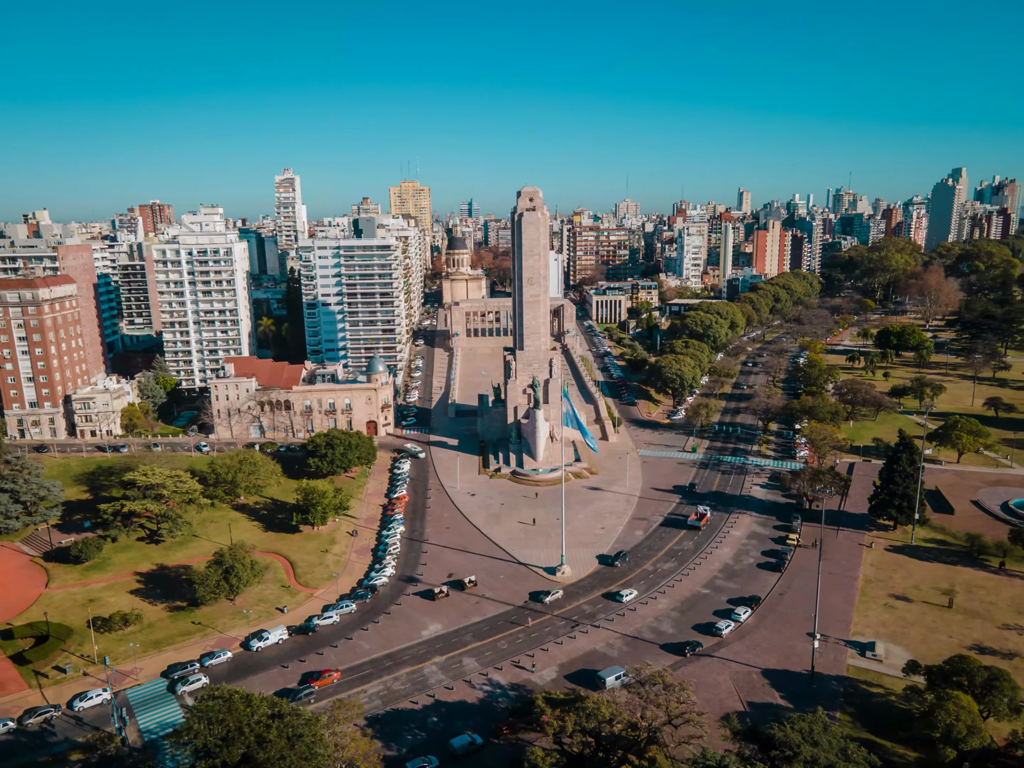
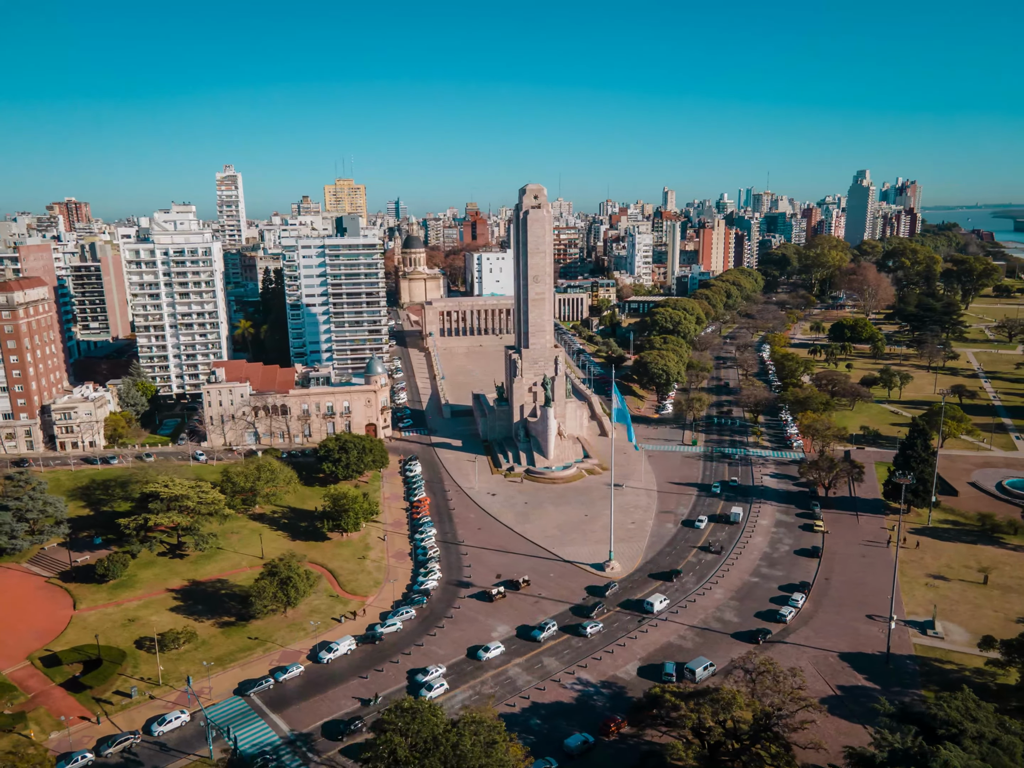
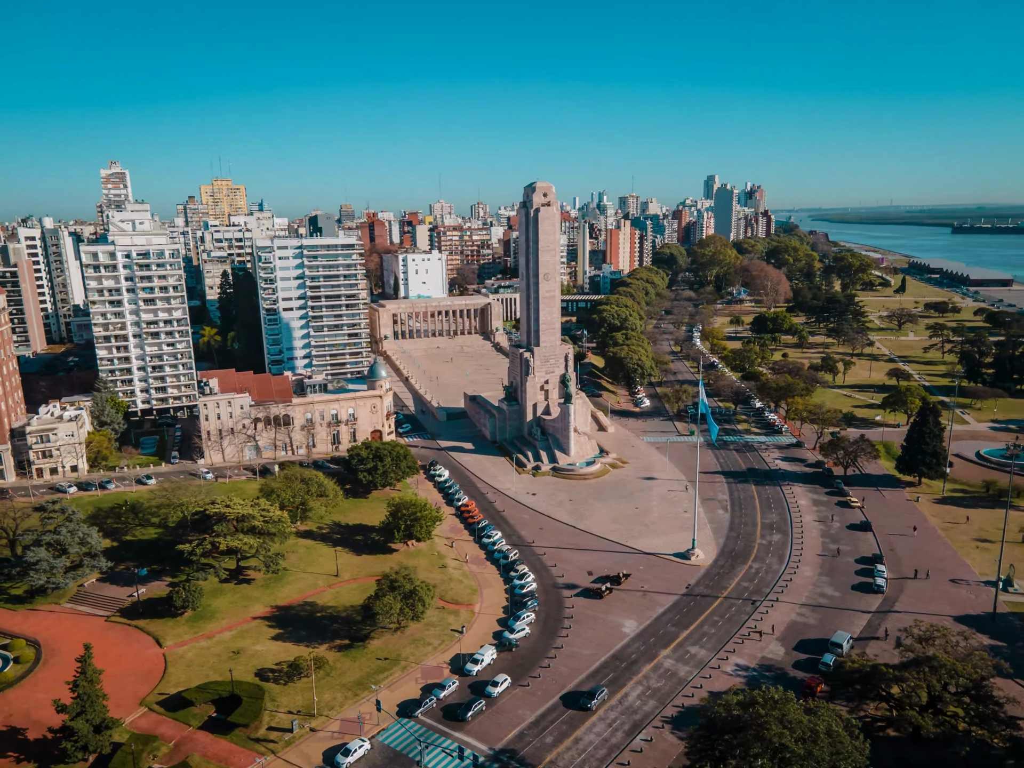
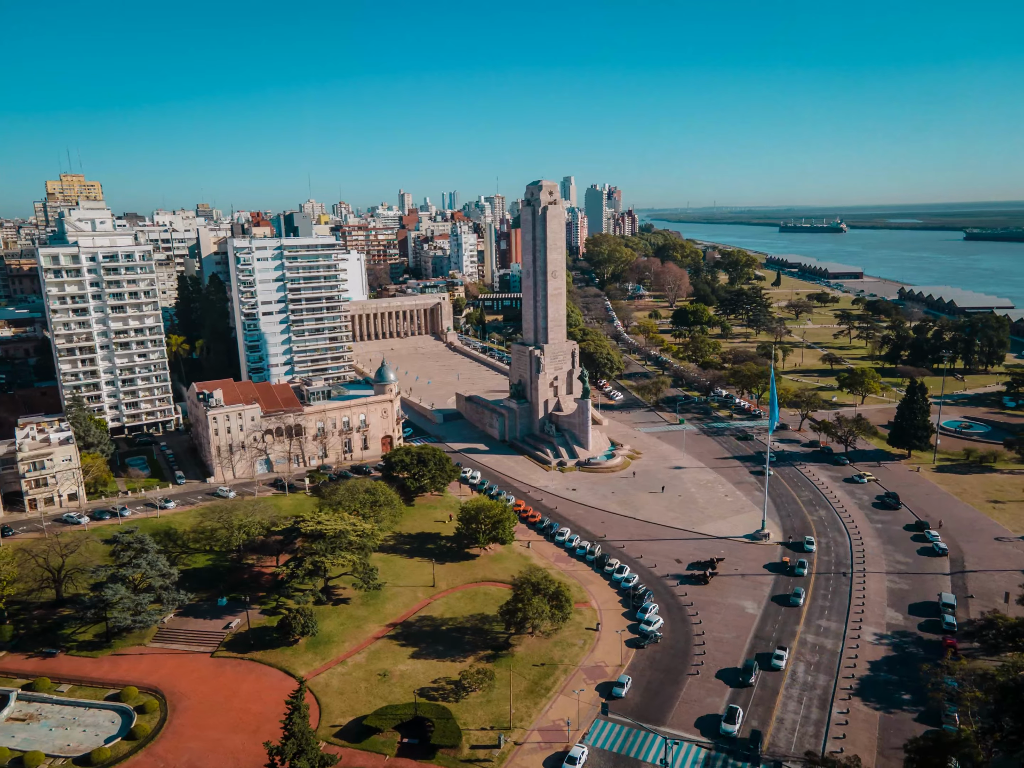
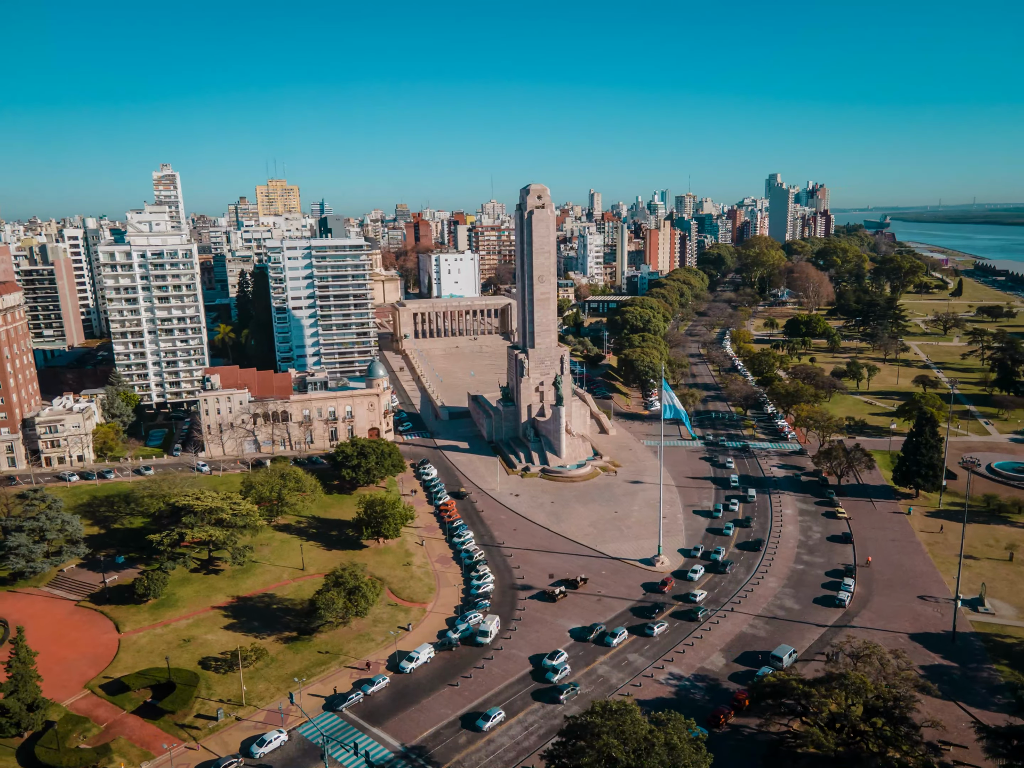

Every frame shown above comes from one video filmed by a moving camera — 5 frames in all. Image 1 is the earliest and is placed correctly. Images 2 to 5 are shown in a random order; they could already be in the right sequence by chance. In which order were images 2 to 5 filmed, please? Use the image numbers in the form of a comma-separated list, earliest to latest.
2, 5, 3, 4
